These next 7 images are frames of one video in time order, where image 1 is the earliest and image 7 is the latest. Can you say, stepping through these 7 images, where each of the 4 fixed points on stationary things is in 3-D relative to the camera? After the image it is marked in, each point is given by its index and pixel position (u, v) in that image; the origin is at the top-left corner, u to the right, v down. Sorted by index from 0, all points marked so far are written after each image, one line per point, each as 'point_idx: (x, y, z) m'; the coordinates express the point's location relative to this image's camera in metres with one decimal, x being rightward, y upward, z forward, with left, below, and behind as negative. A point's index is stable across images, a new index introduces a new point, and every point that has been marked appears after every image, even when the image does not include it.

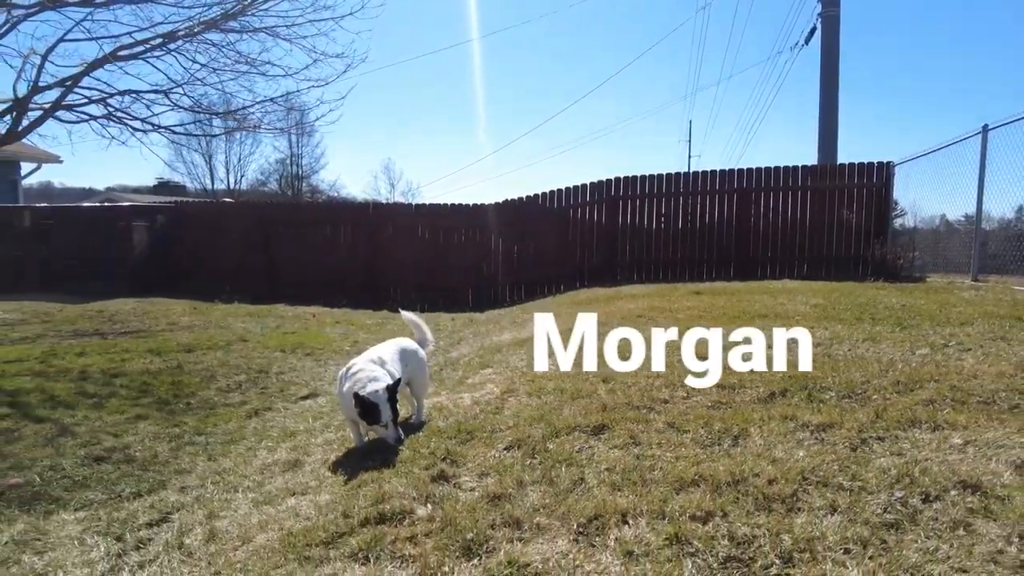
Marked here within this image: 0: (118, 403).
0: (-4.8, -1.4, +7.9) m
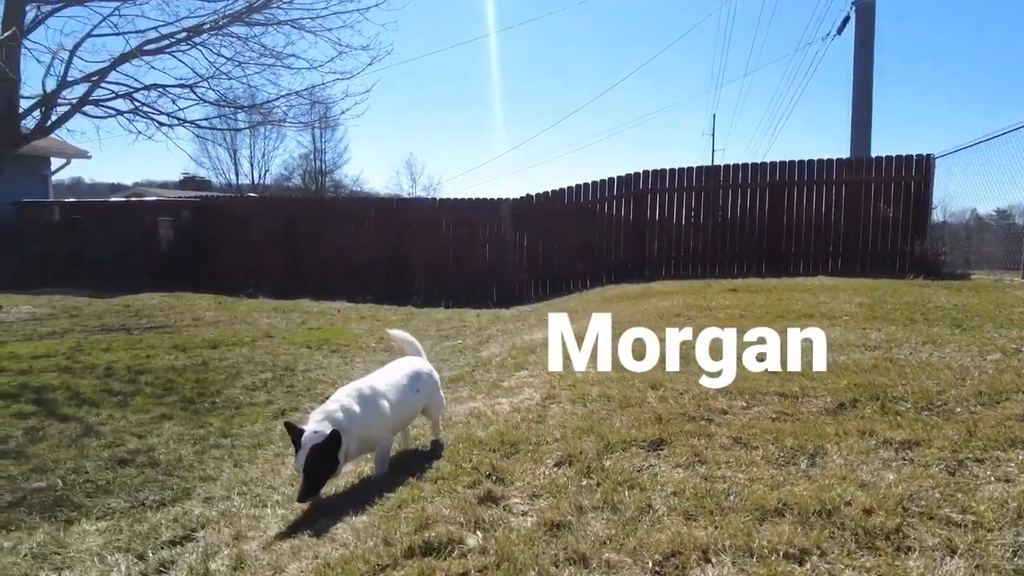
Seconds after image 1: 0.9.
0: (-4.4, -1.4, +7.8) m
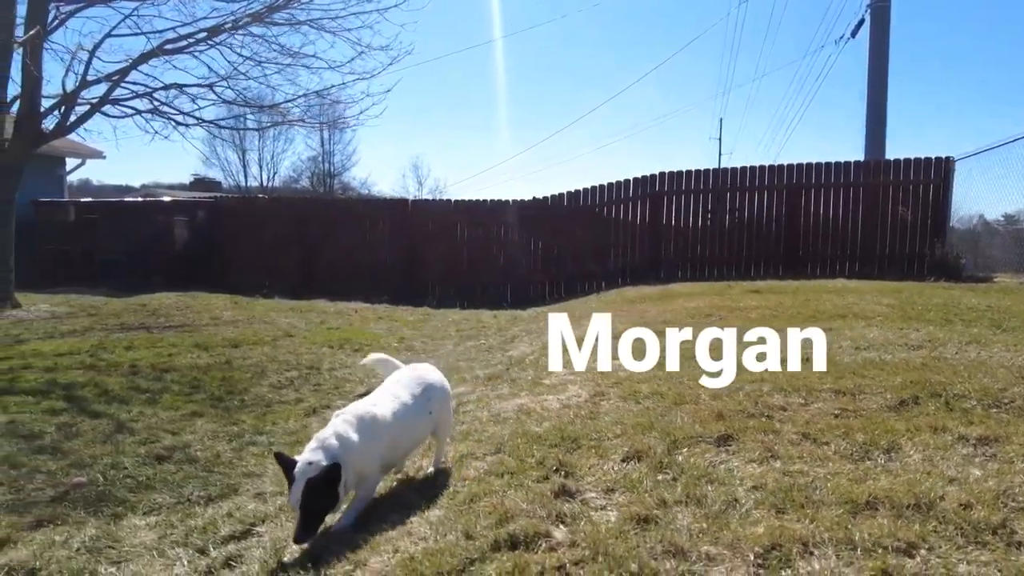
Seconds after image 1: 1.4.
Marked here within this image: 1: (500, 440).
0: (-4.1, -1.3, +7.8) m
1: (-0.1, -0.9, +3.8) m
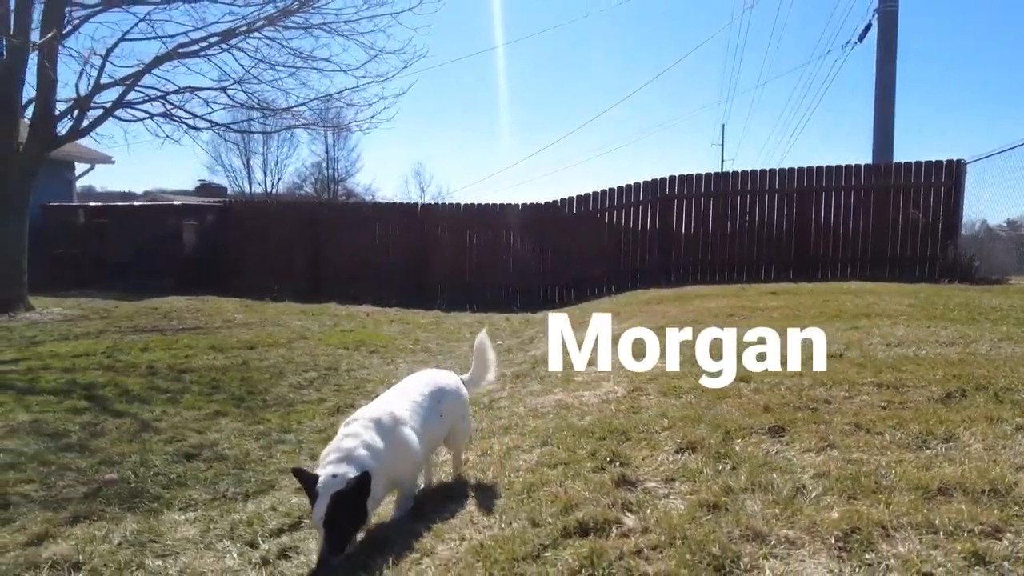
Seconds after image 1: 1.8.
0: (-3.8, -1.3, +7.7) m
1: (+0.2, -0.8, +3.8) m
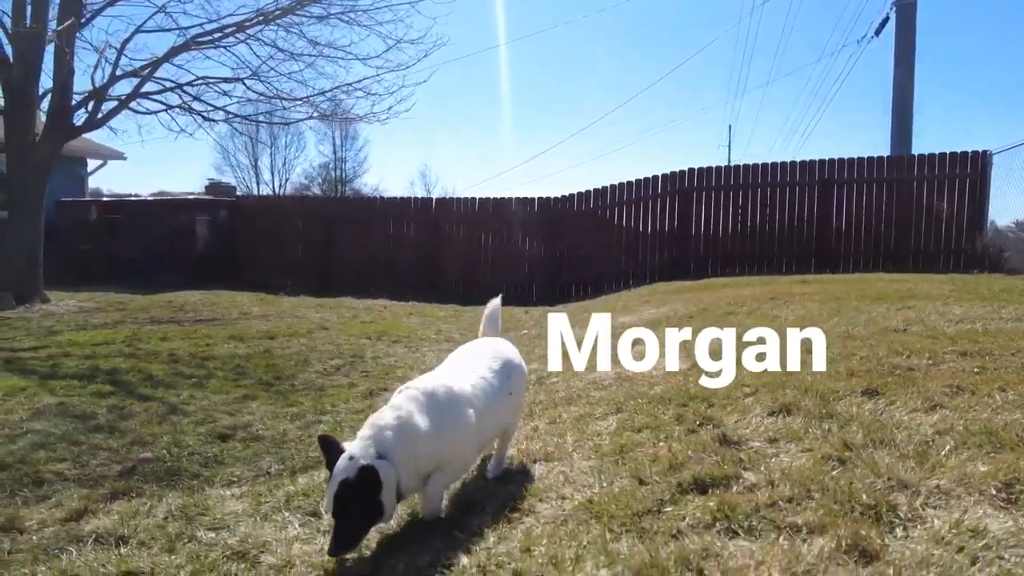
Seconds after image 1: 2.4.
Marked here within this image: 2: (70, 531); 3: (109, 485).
0: (-3.4, -1.1, +7.5) m
1: (+0.6, -0.6, +3.6) m
2: (-2.3, -1.3, +3.4) m
3: (-2.6, -1.3, +4.2) m
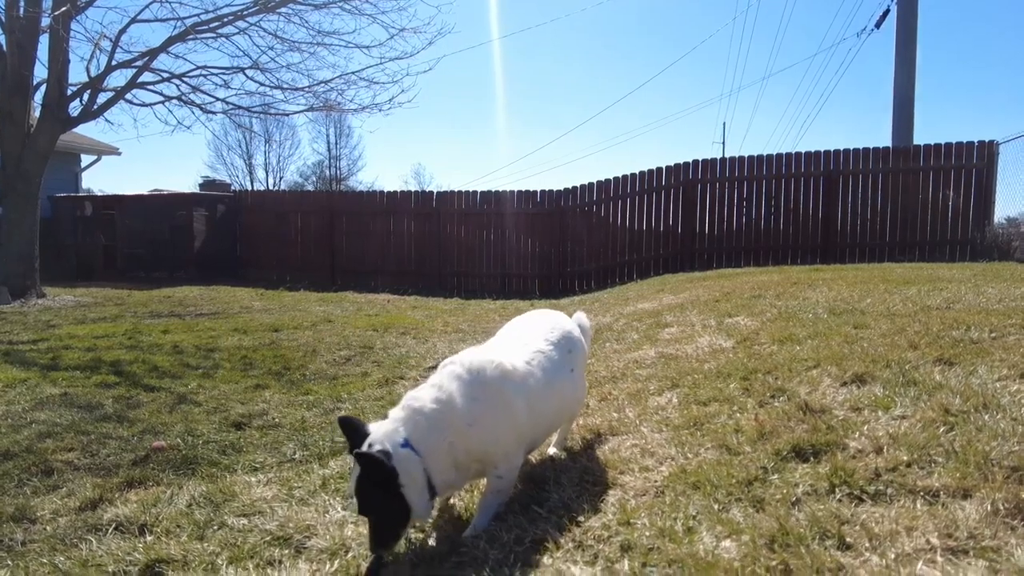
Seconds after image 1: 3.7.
0: (-3.2, -1.0, +7.3) m
1: (+0.8, -0.5, +3.4) m
2: (-2.1, -1.1, +3.2) m
3: (-2.4, -1.1, +4.0) m
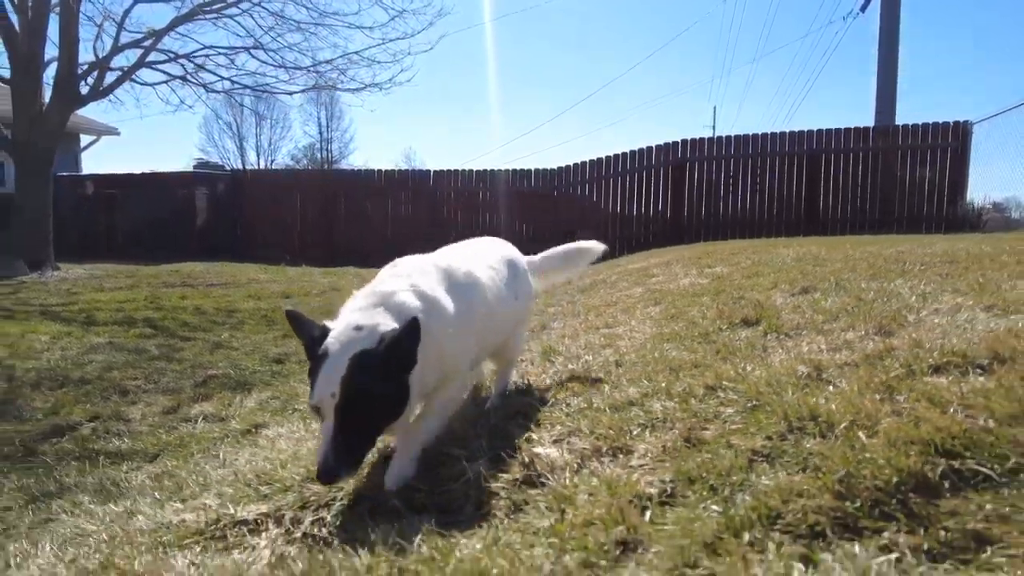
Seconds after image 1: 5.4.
0: (-3.2, -0.5, +8.0) m
1: (+0.9, -0.1, +4.1) m
2: (-2.0, -0.8, +3.9) m
3: (-2.3, -0.7, +4.7) m
